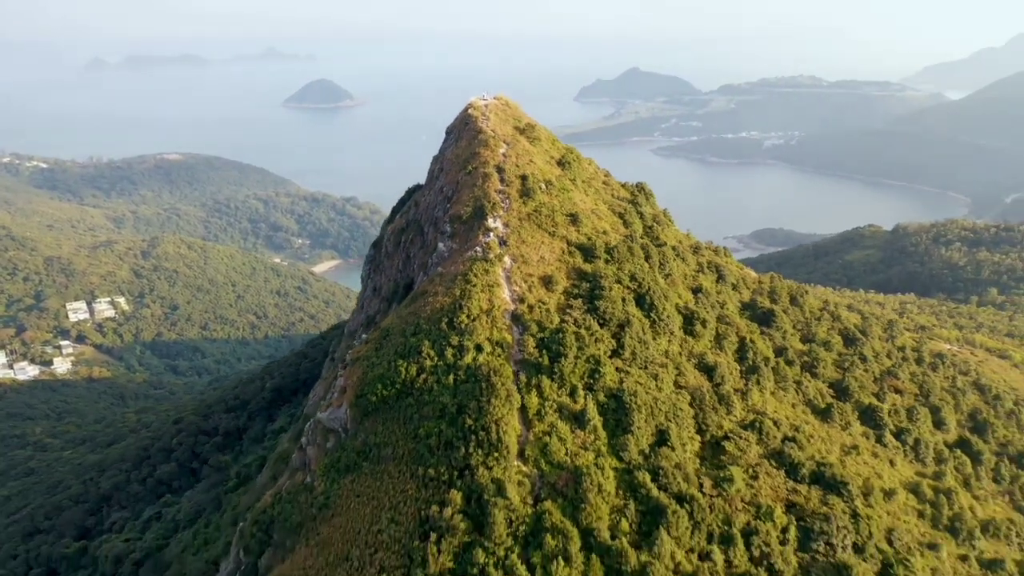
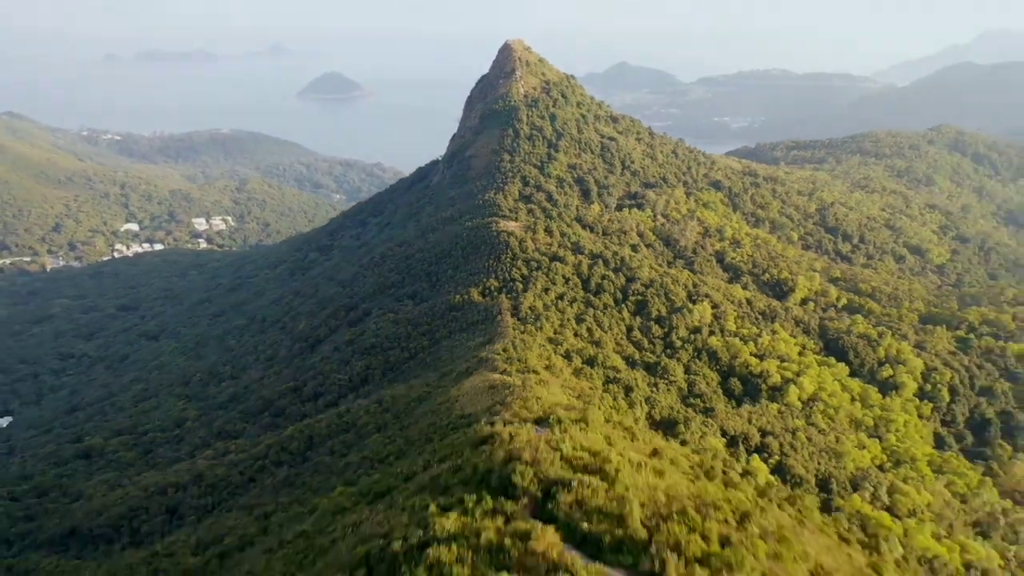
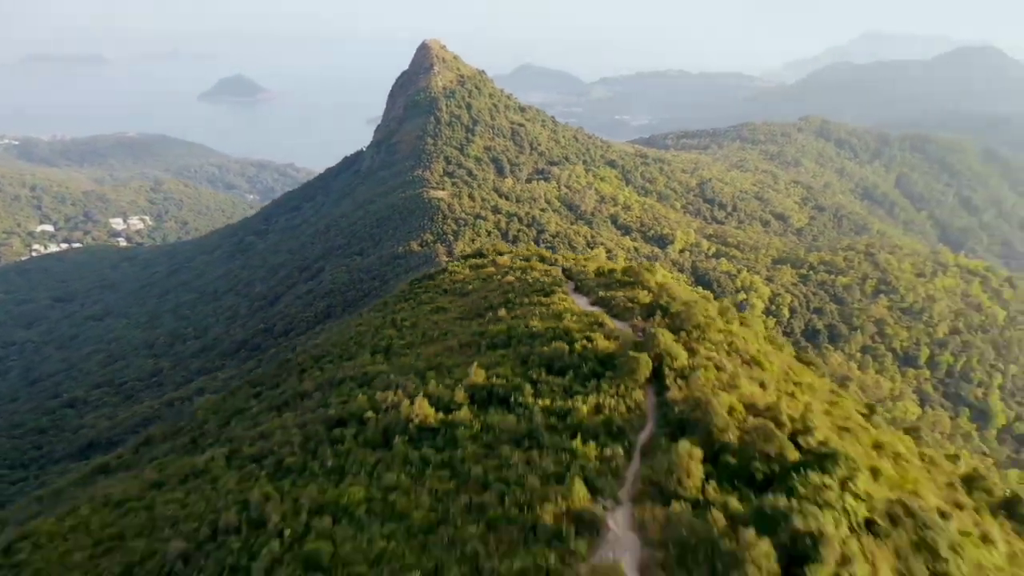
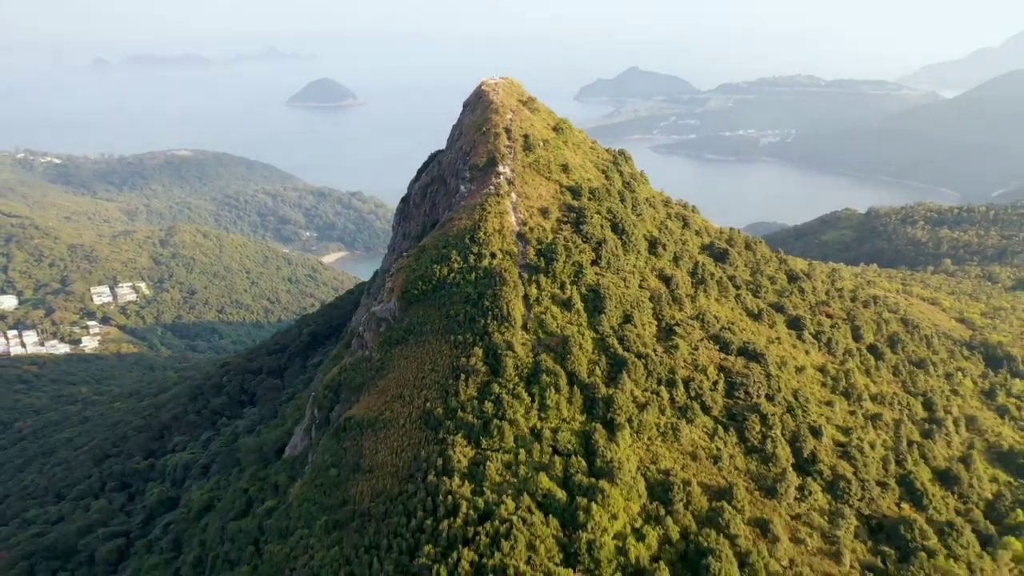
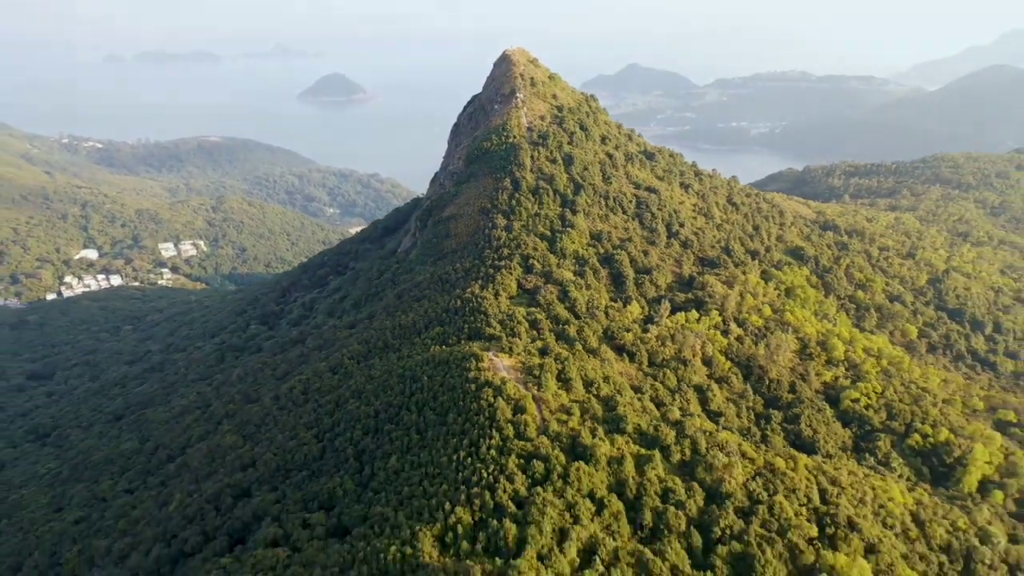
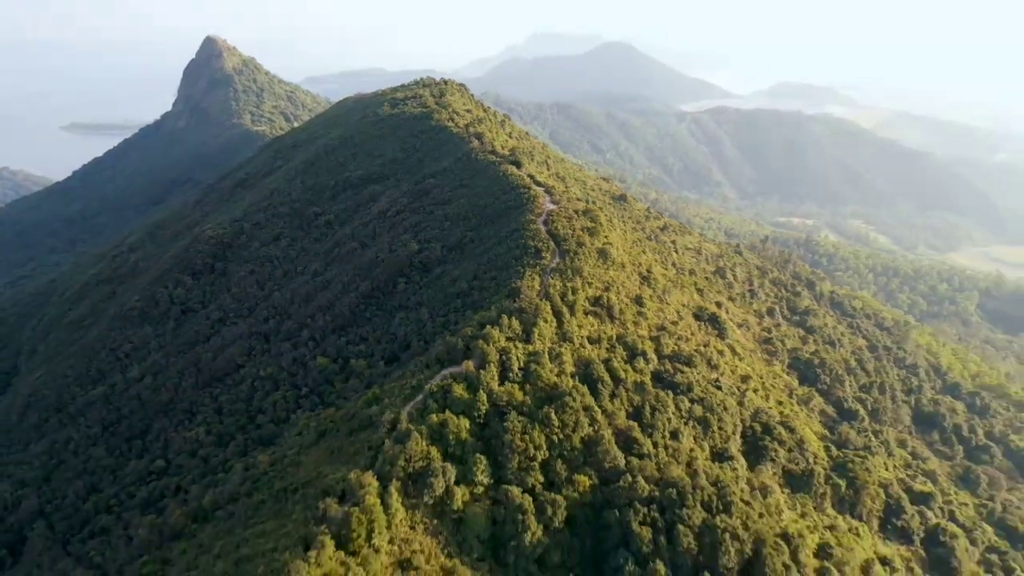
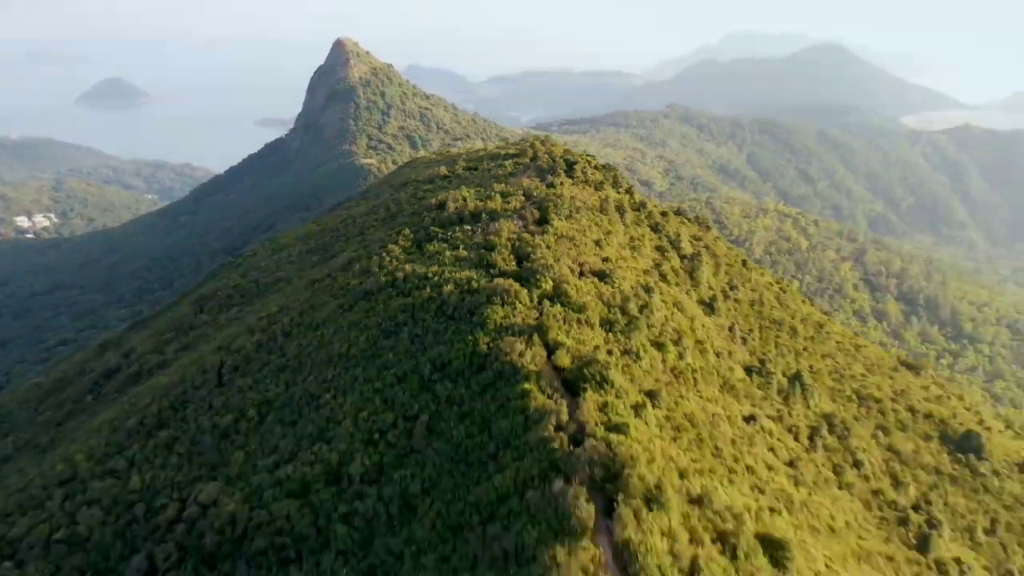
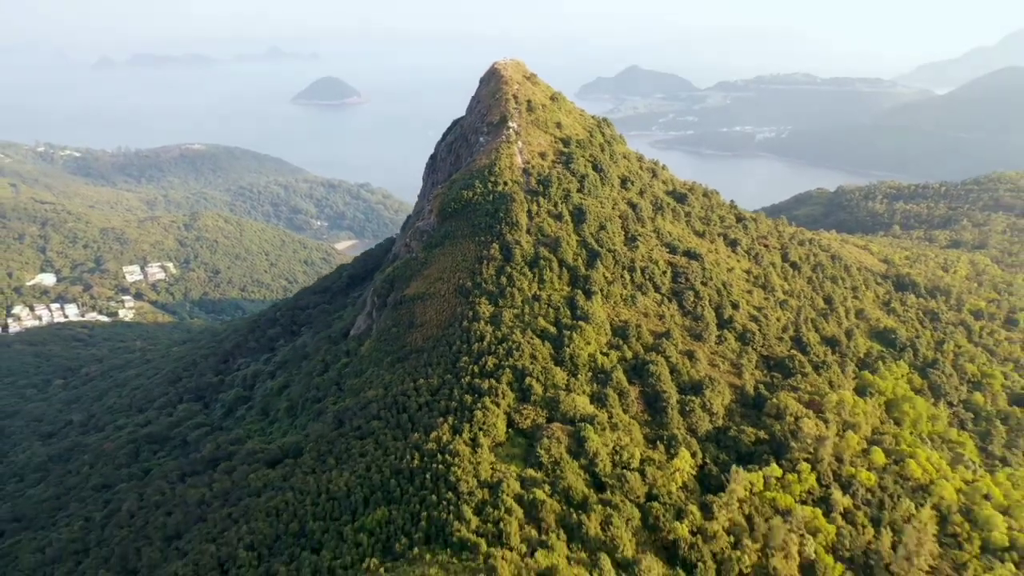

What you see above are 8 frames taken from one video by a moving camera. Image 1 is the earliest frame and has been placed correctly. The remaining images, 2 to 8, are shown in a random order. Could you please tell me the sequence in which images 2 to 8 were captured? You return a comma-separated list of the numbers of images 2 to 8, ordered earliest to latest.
4, 8, 5, 2, 3, 7, 6
